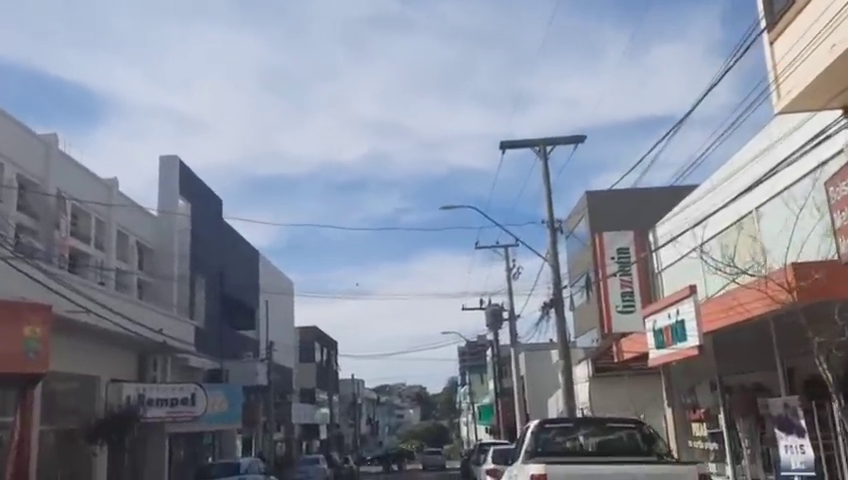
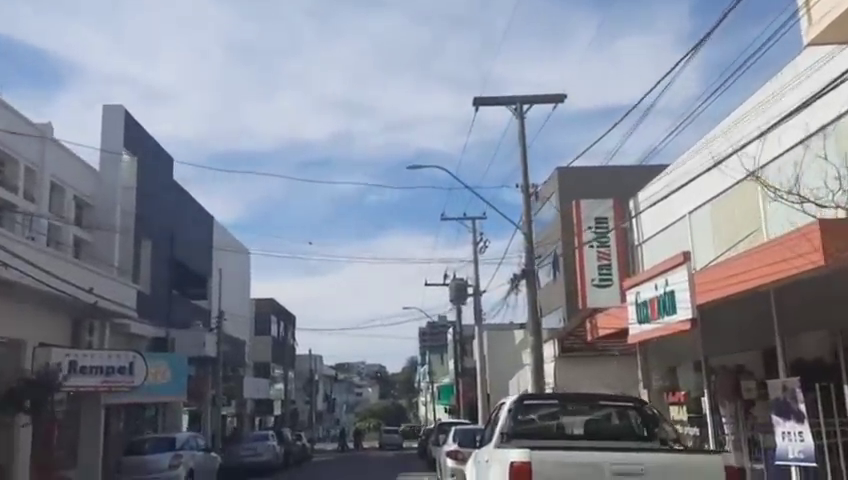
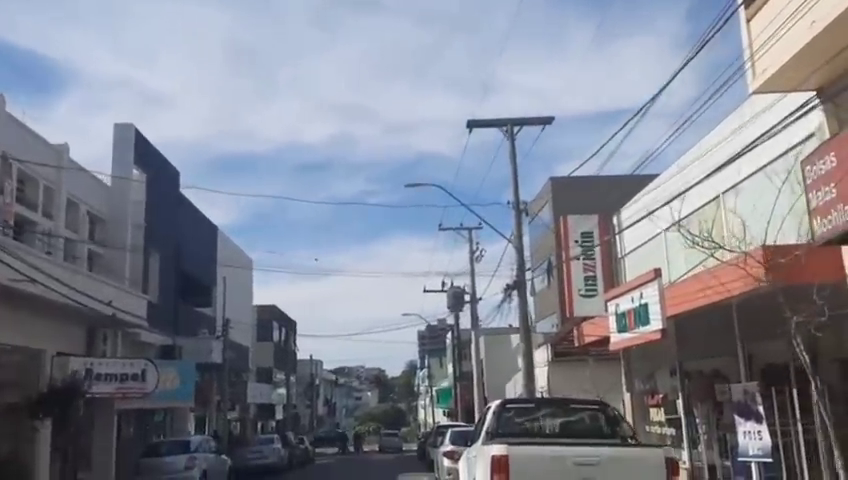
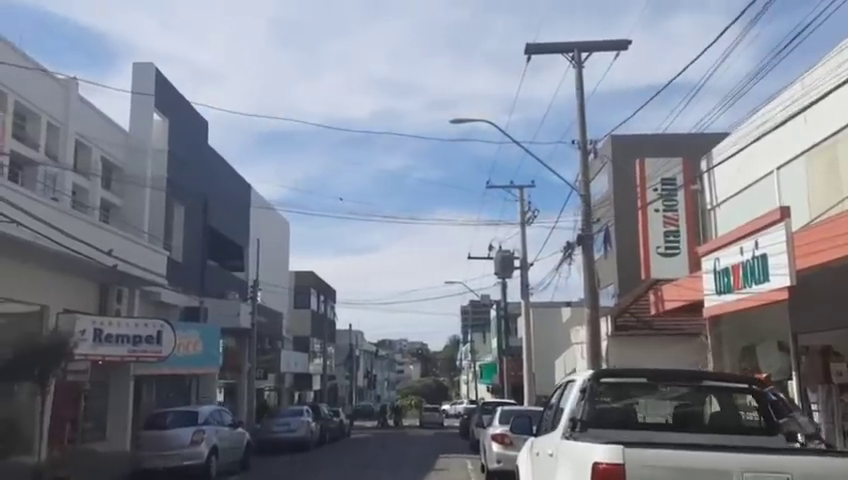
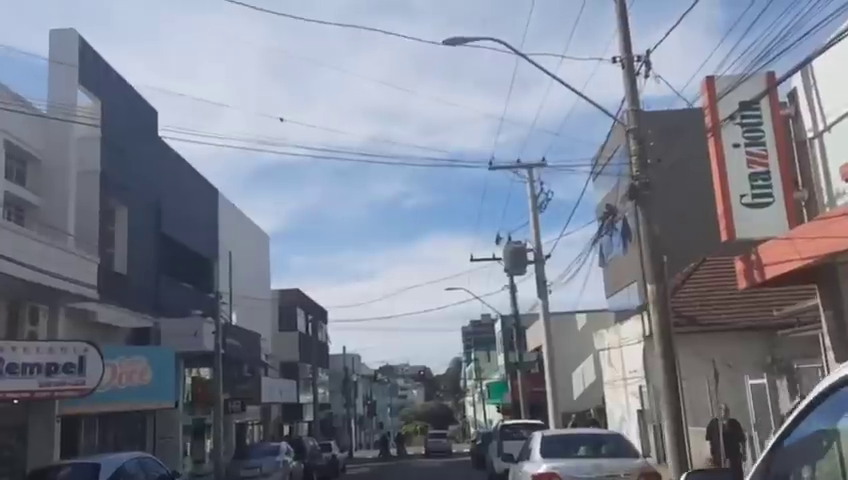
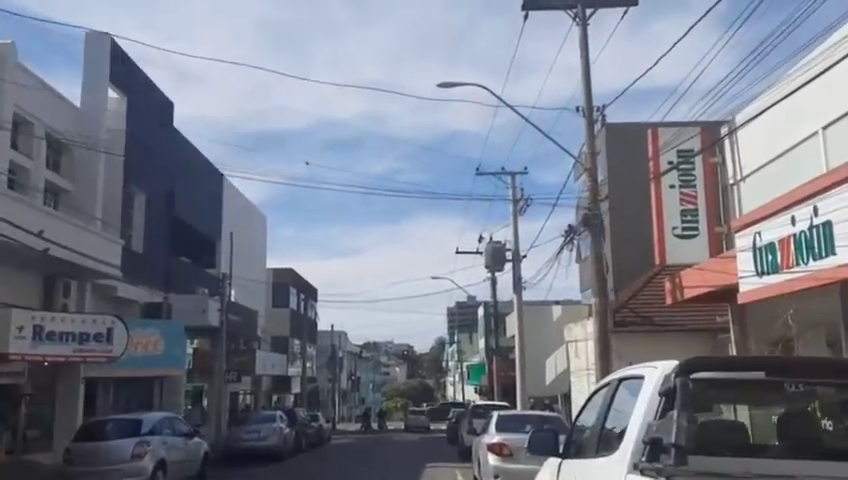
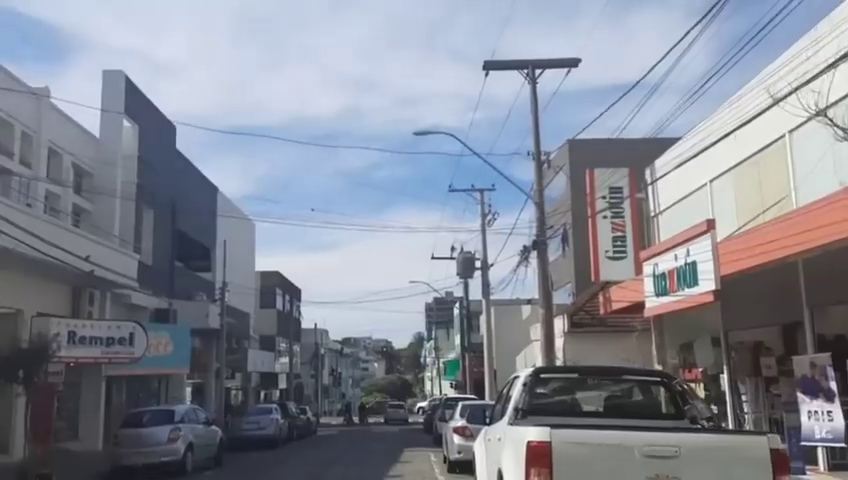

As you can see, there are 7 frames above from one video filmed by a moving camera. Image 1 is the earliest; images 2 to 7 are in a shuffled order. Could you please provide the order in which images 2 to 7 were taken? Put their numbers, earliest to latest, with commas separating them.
3, 2, 7, 4, 6, 5
